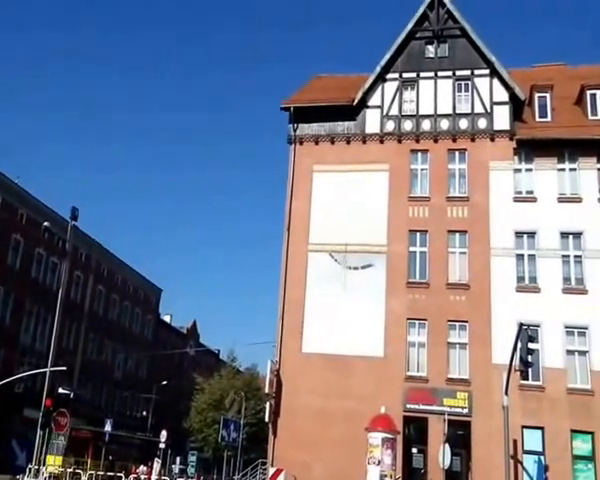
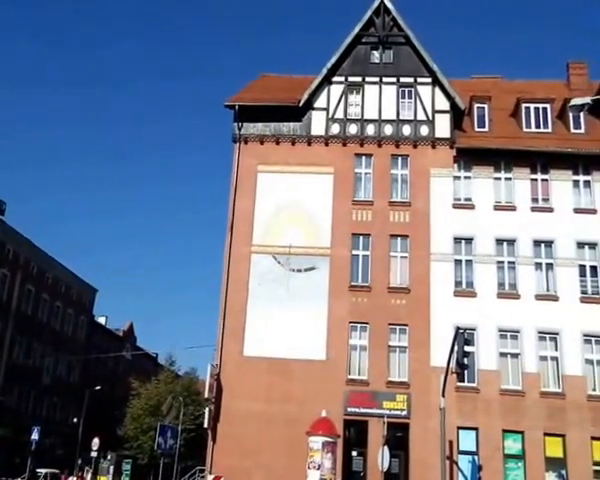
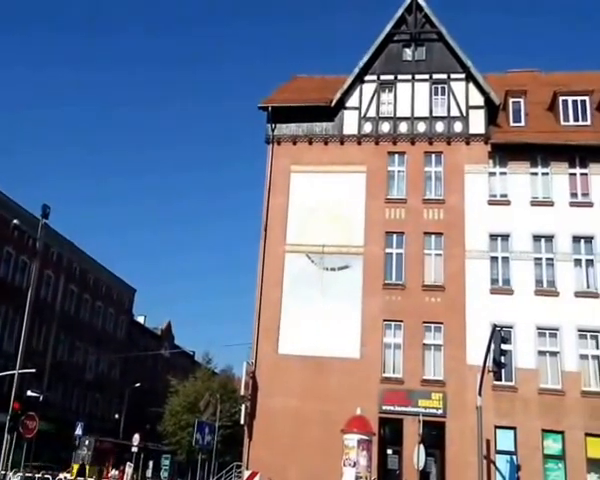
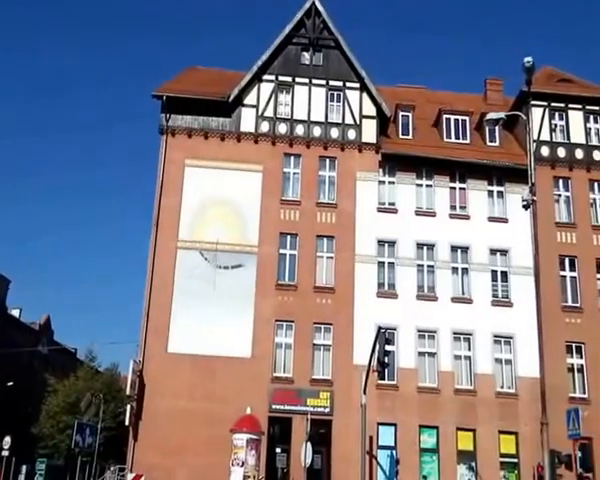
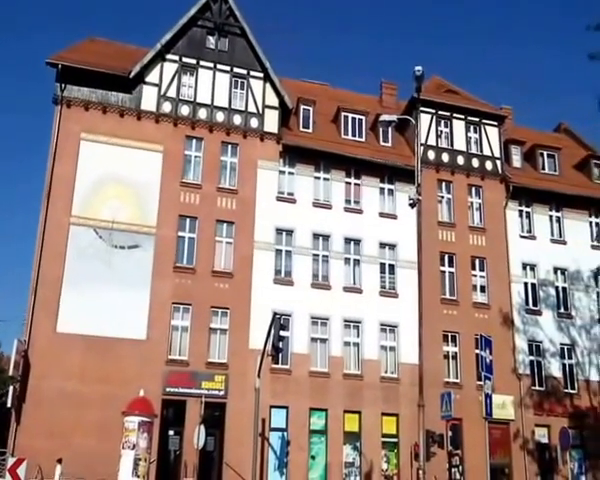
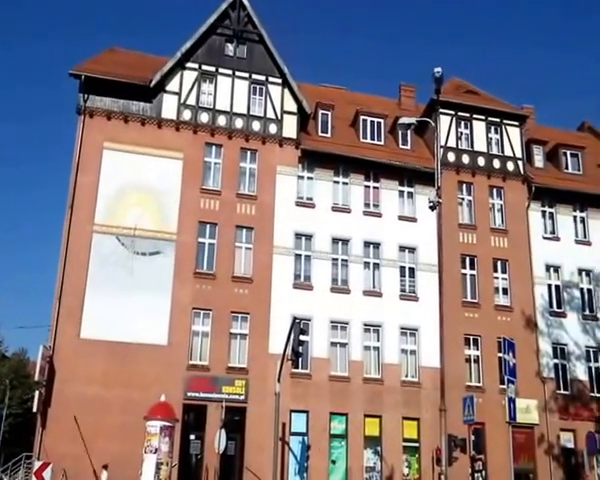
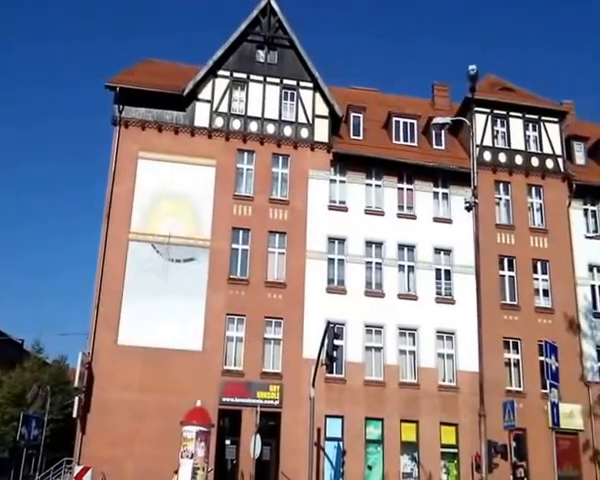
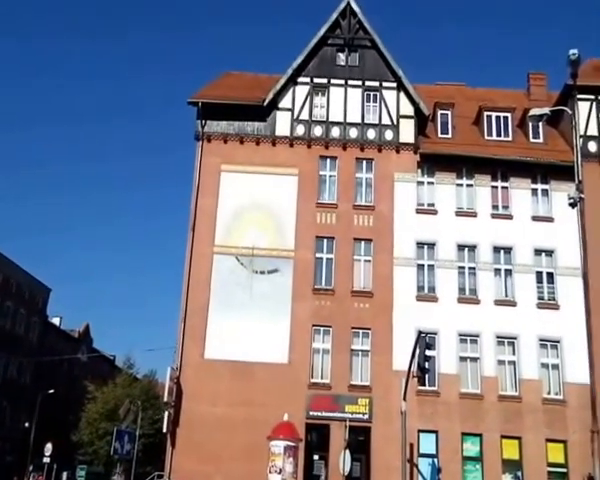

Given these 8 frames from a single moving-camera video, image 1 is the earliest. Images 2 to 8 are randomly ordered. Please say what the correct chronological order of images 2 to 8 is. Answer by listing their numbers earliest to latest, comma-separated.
3, 2, 8, 4, 7, 6, 5
